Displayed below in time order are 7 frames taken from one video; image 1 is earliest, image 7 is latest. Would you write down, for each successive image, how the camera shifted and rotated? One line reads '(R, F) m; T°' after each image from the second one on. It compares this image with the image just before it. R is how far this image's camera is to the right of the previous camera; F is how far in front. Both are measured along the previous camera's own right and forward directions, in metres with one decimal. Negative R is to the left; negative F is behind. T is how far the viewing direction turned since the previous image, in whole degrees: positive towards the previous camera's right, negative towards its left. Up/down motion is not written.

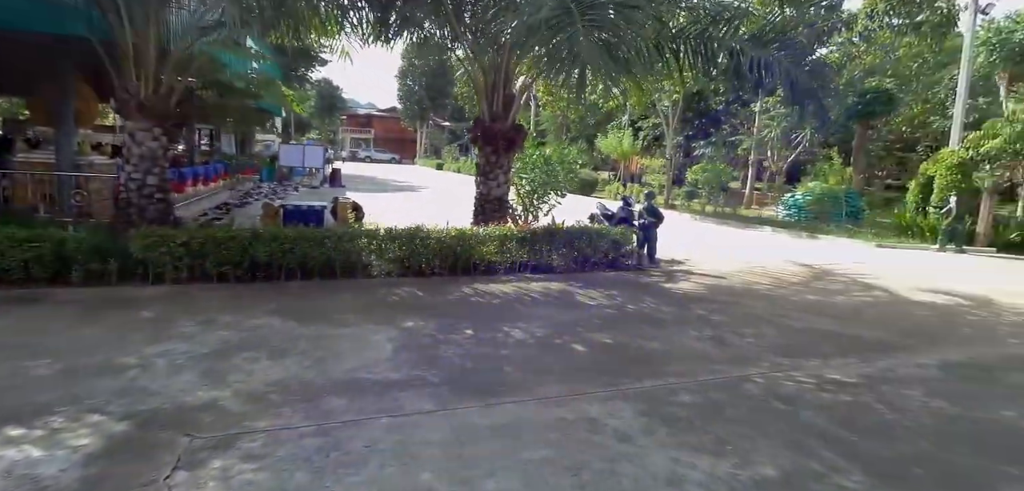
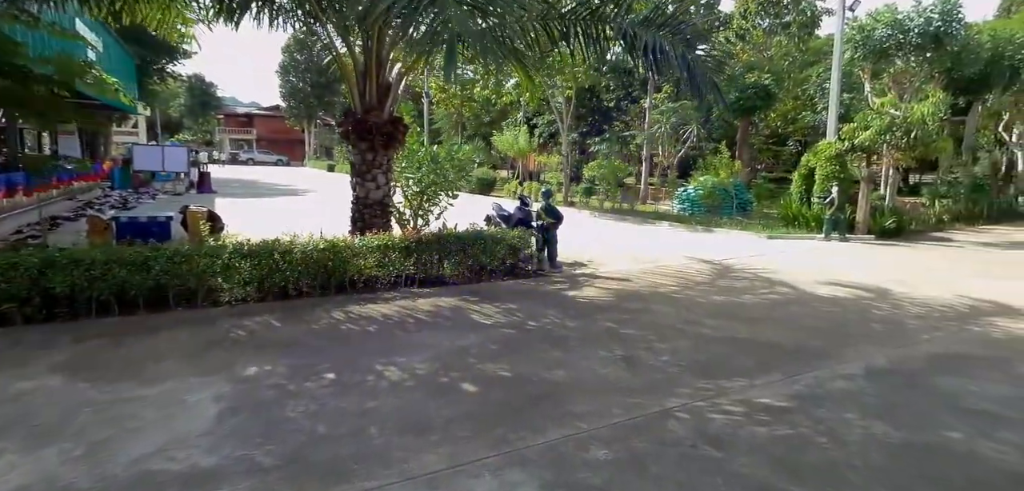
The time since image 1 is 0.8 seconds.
(+0.2, +0.8) m; +9°
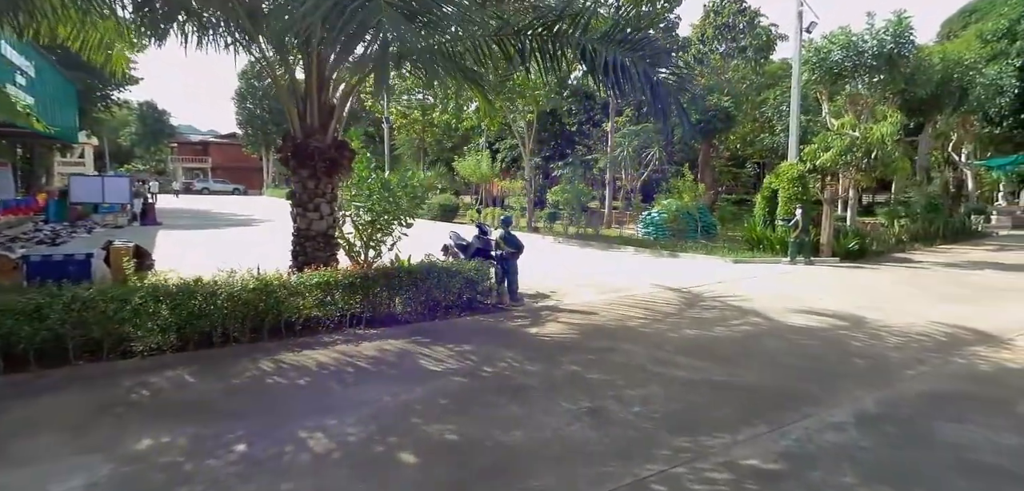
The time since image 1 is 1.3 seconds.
(+0.1, +0.5) m; +3°
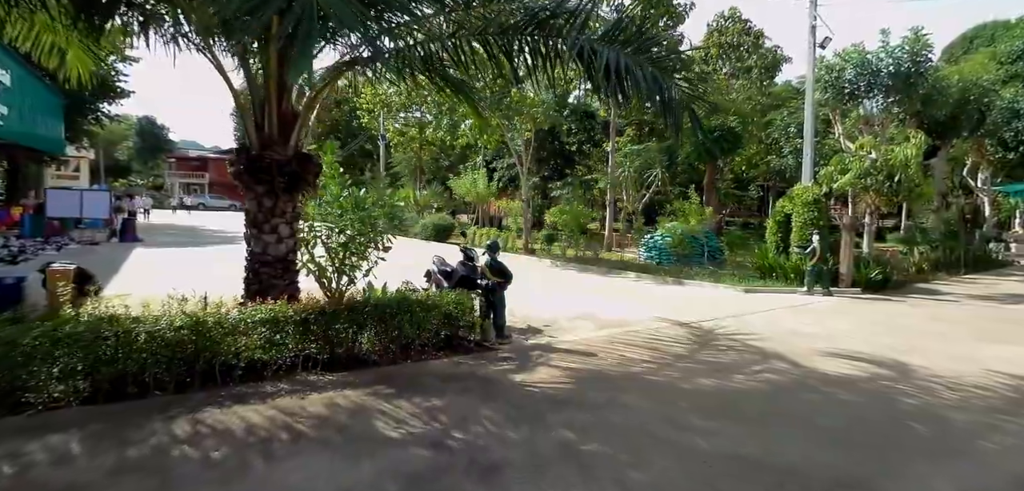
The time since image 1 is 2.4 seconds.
(+0.1, +0.8) m; 0°
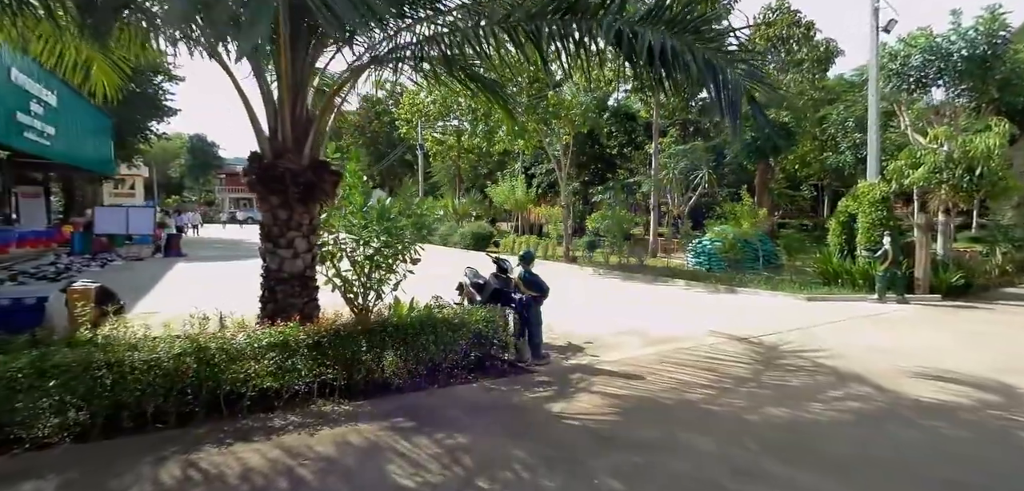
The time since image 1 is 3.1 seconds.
(+0.1, +0.5) m; -4°
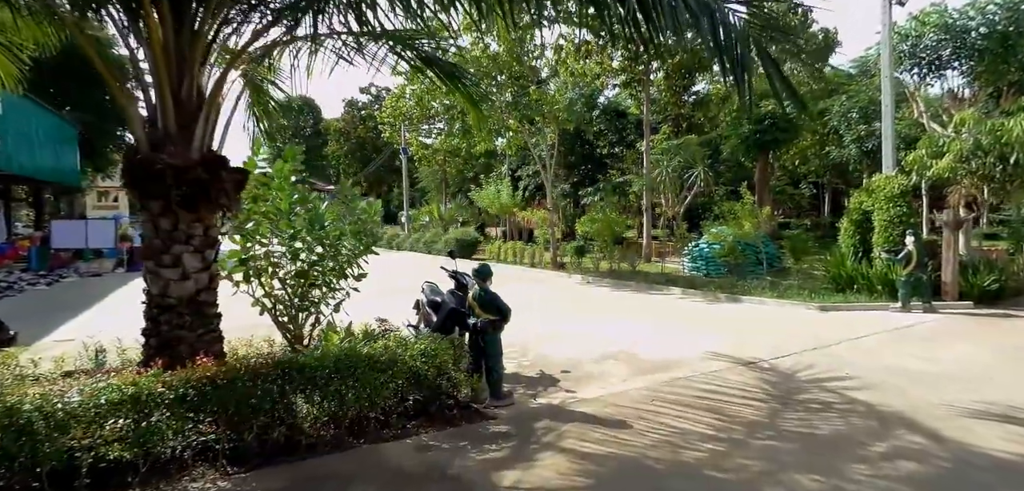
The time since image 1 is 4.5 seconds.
(+0.3, +1.1) m; 0°
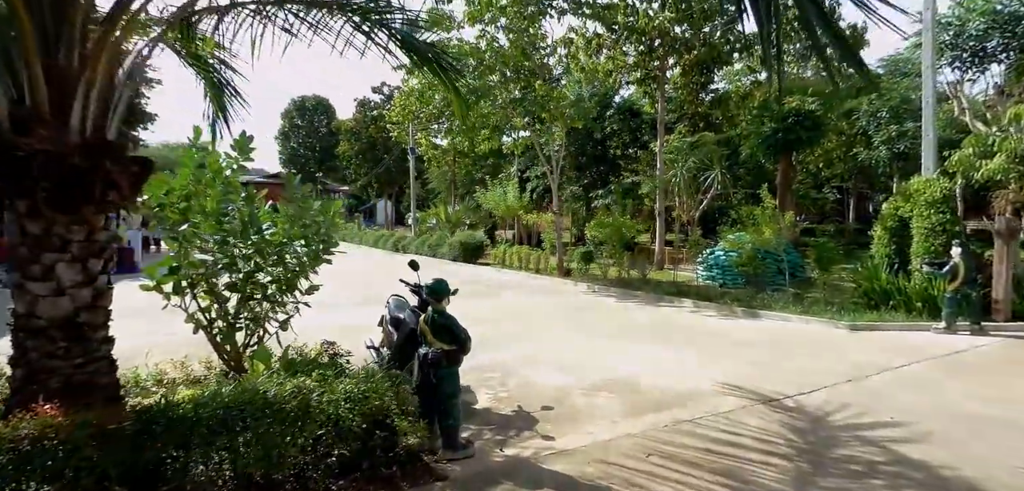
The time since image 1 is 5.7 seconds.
(+0.3, +0.9) m; -2°
